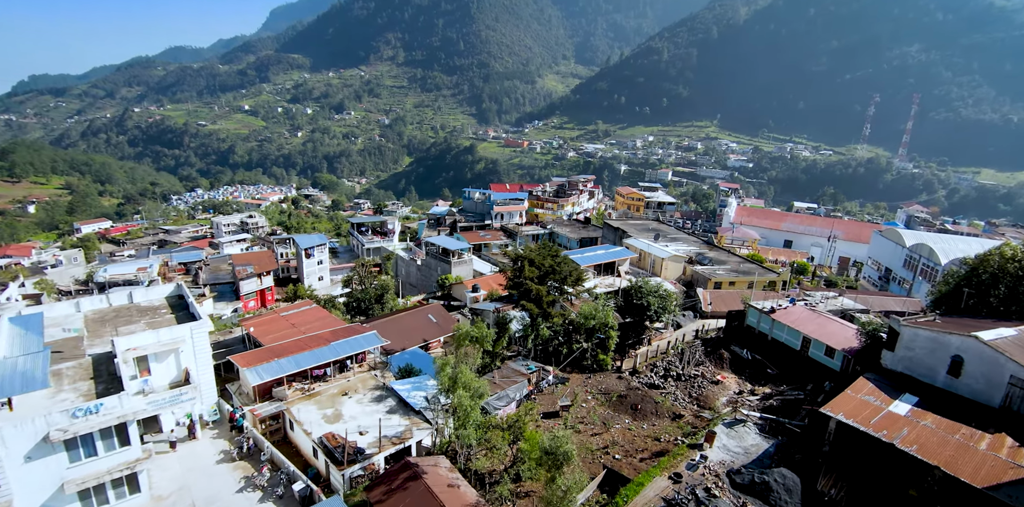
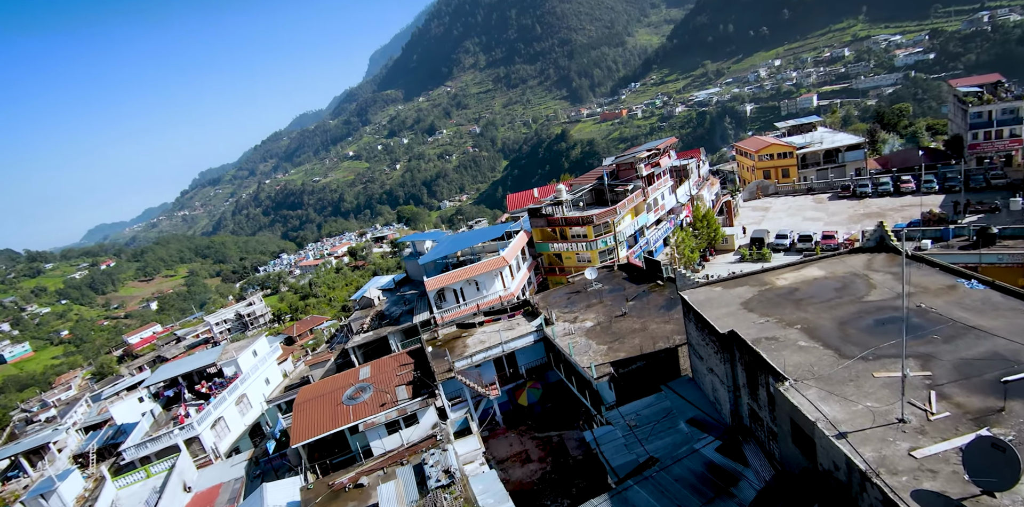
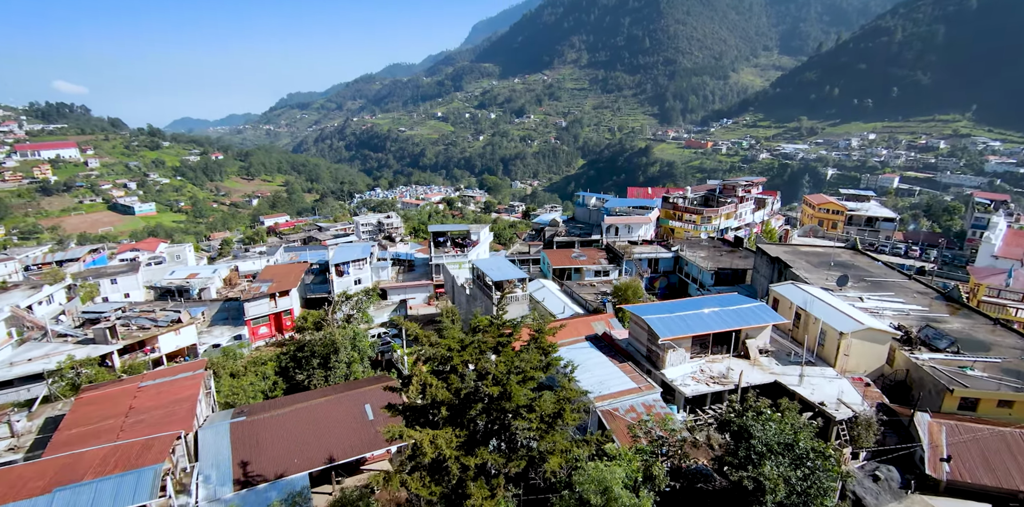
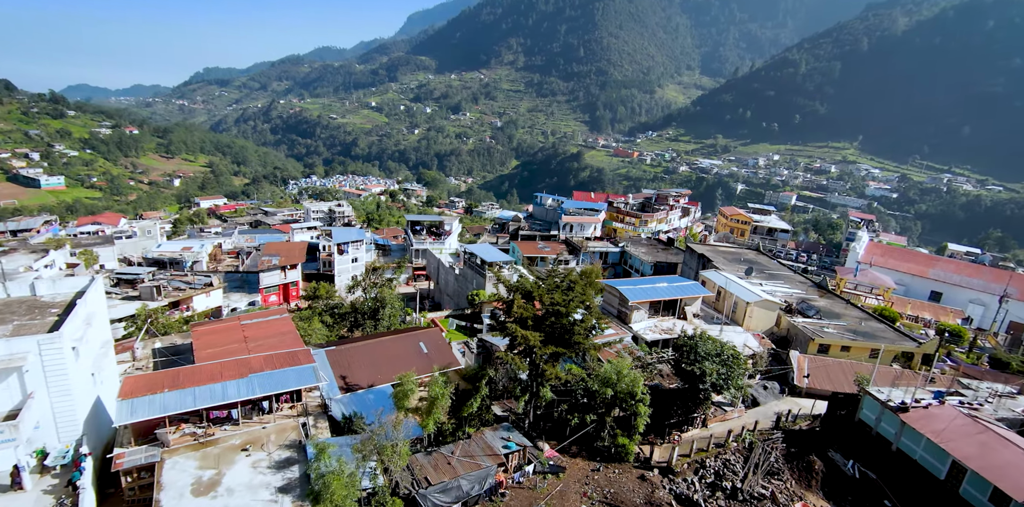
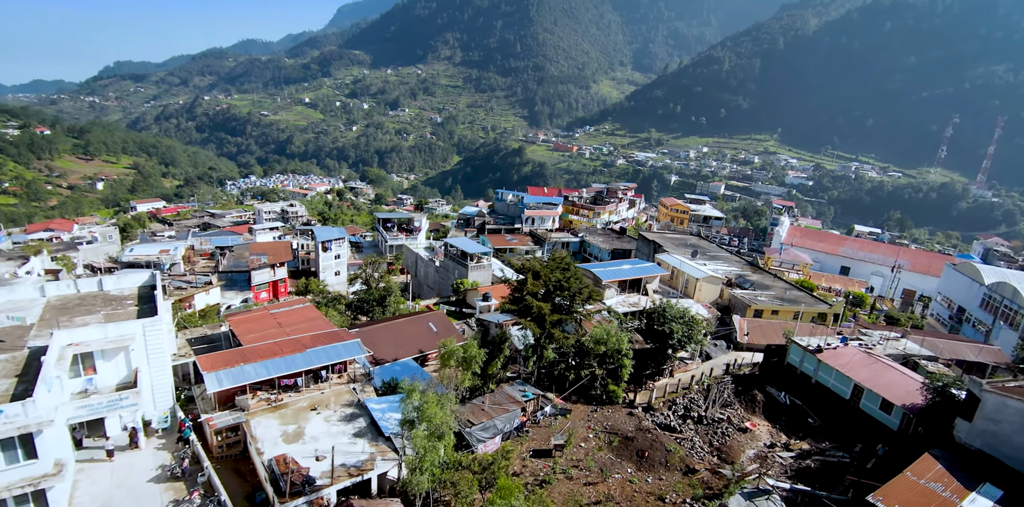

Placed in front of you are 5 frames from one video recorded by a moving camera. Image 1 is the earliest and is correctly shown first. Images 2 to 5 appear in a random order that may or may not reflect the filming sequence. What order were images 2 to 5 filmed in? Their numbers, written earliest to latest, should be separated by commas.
5, 4, 3, 2
